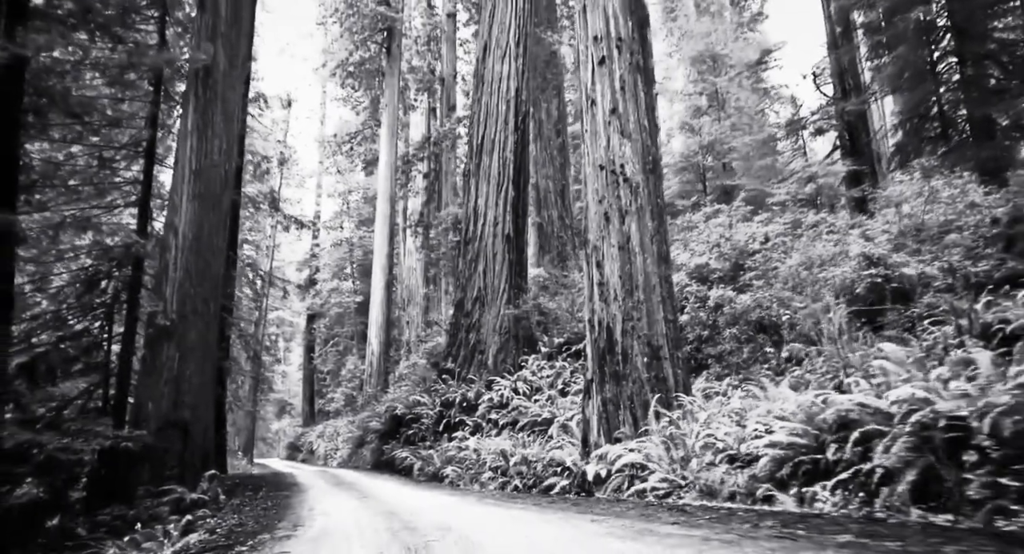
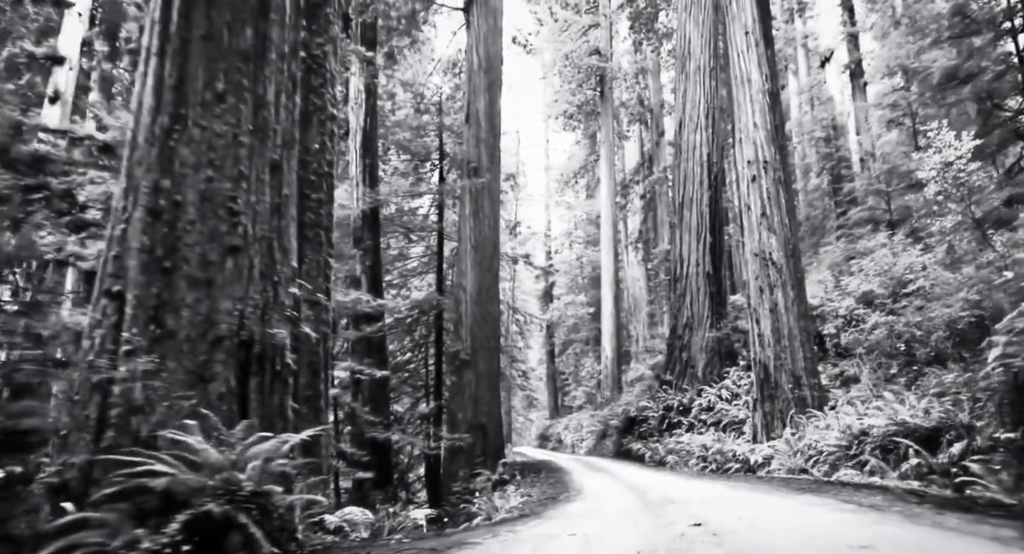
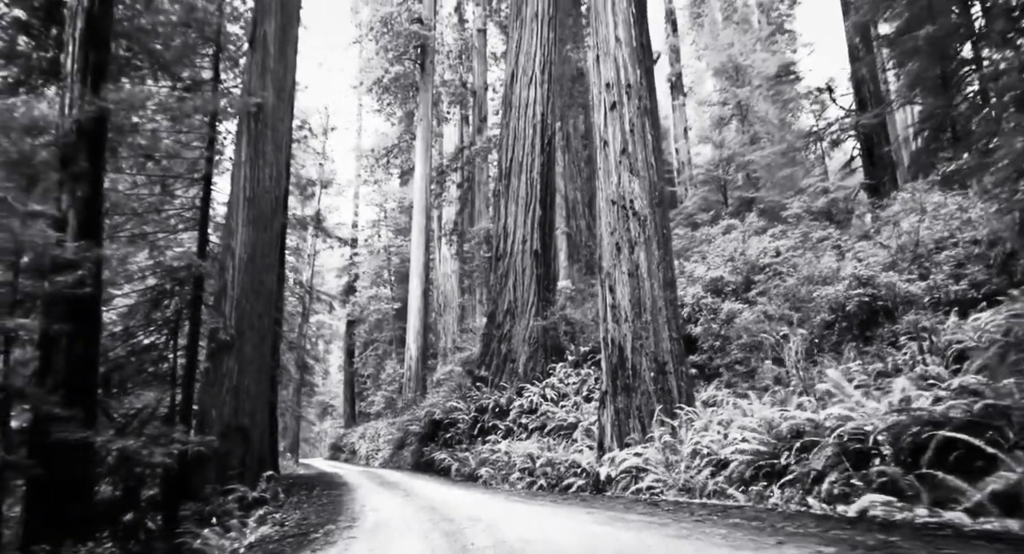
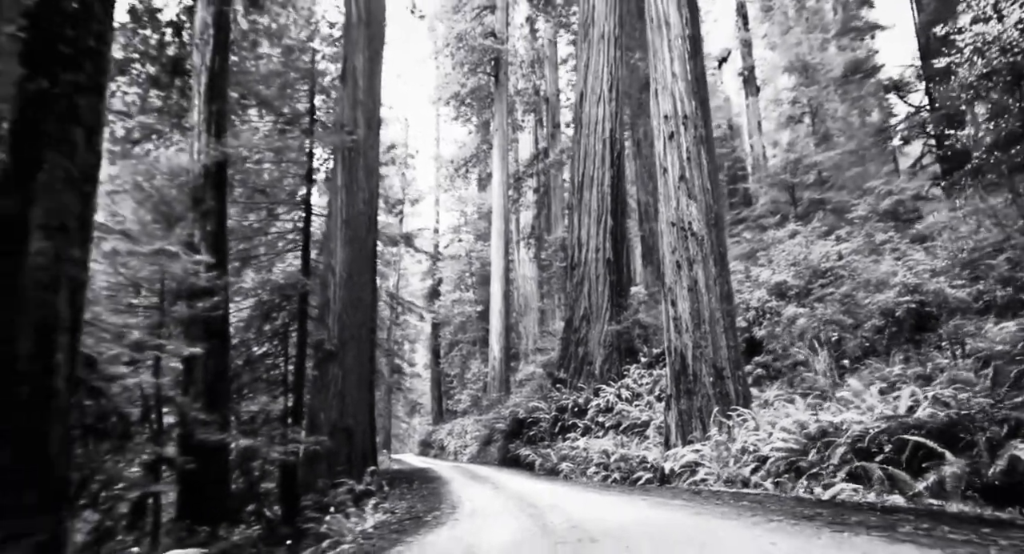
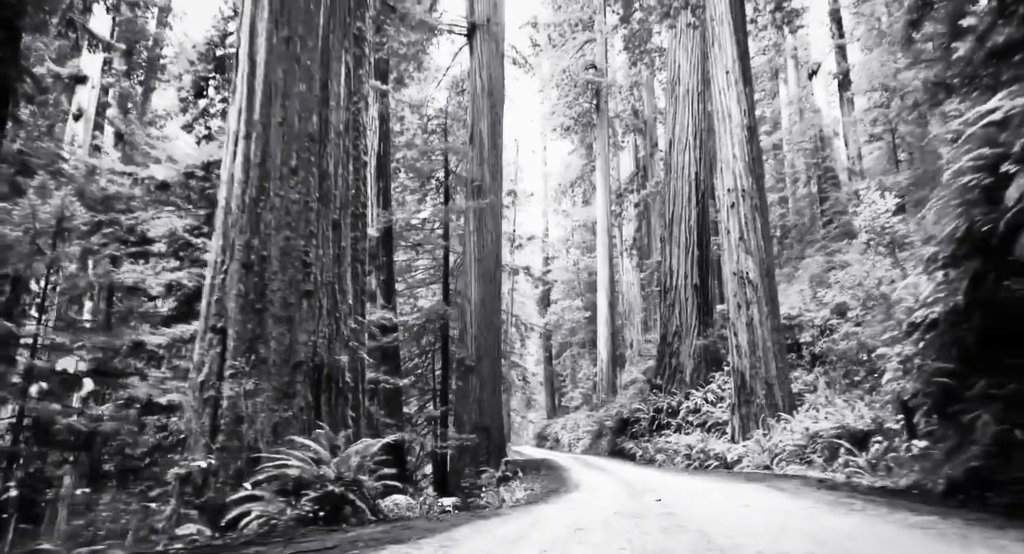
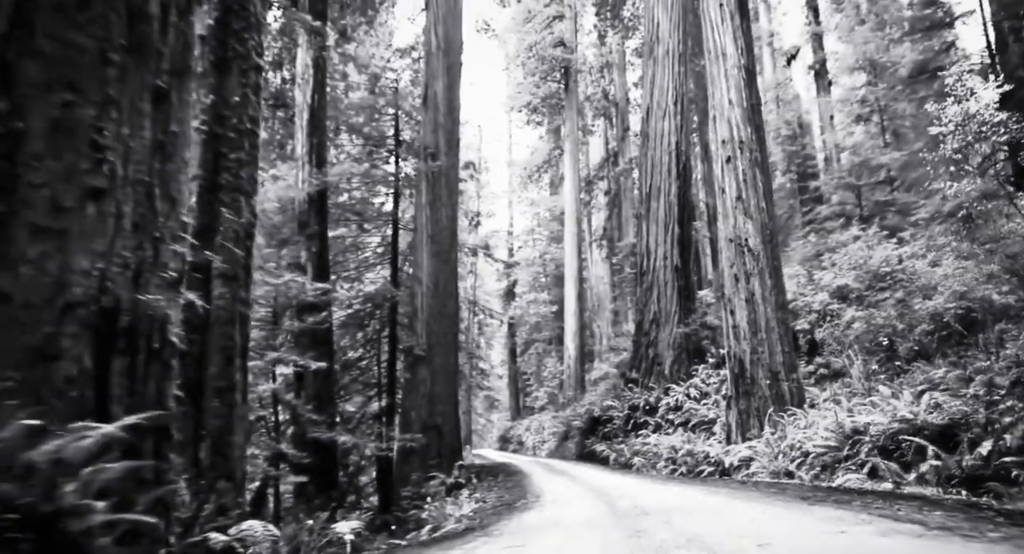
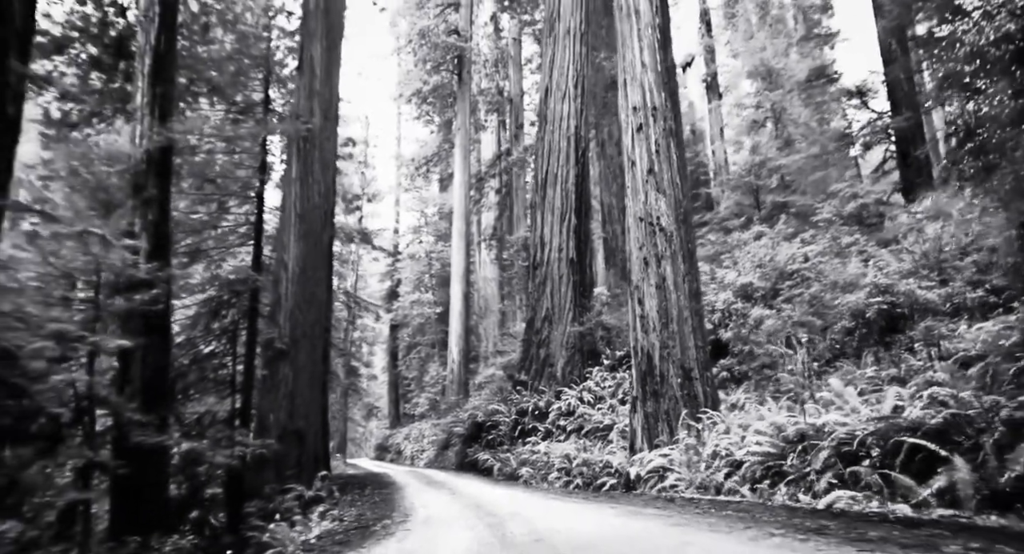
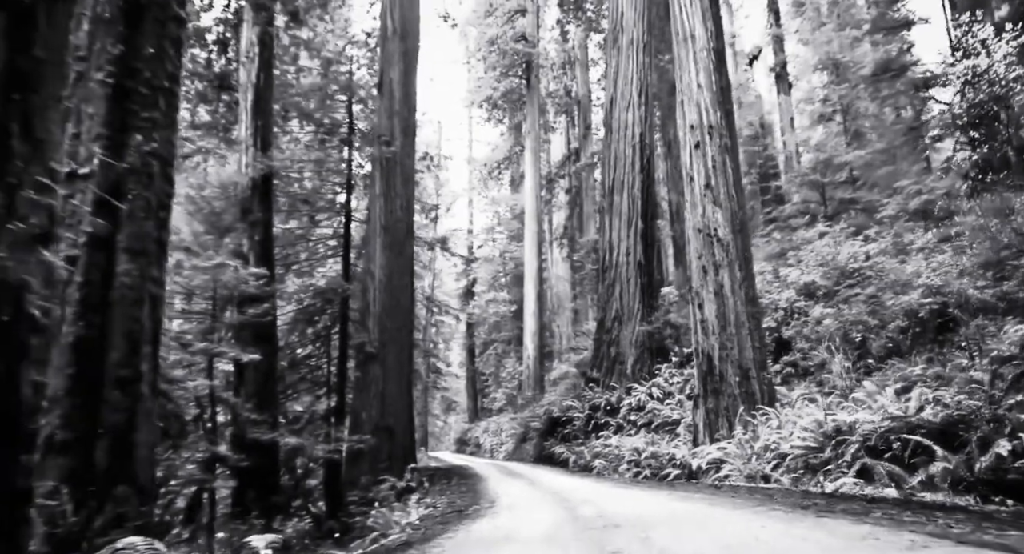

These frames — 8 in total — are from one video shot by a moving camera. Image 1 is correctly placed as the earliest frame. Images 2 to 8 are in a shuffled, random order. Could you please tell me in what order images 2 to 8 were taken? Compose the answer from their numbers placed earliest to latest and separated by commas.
3, 7, 4, 8, 6, 2, 5
